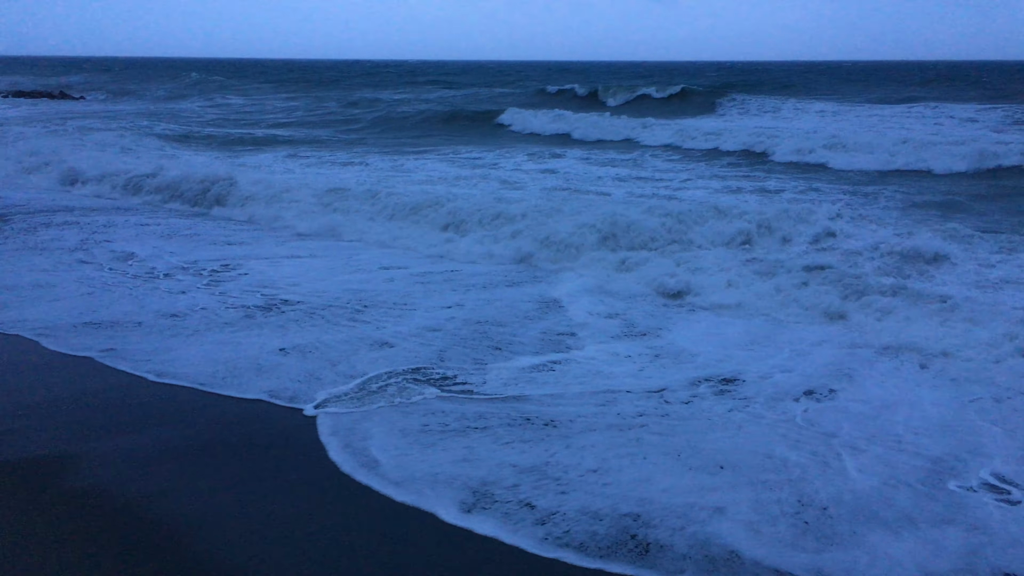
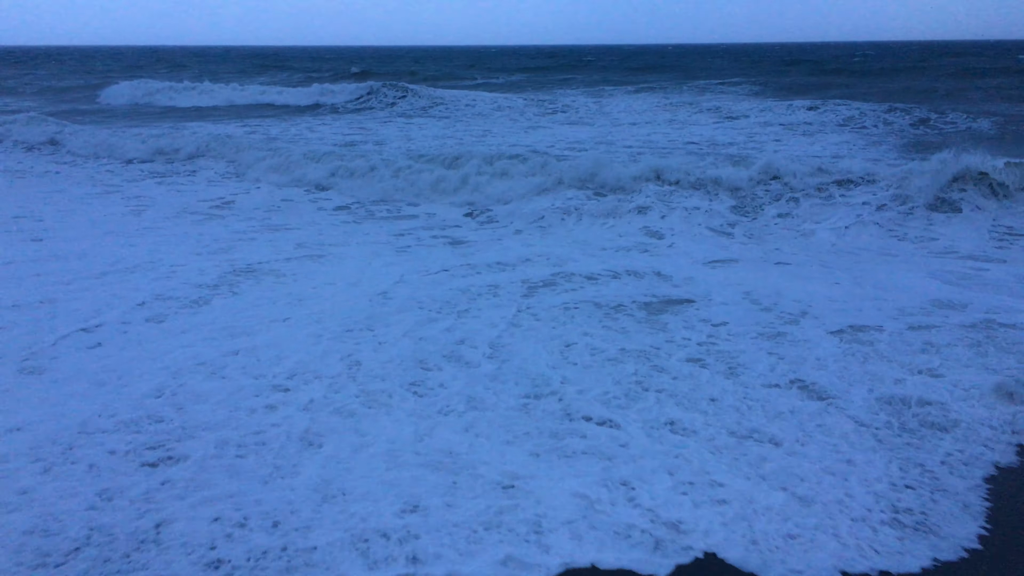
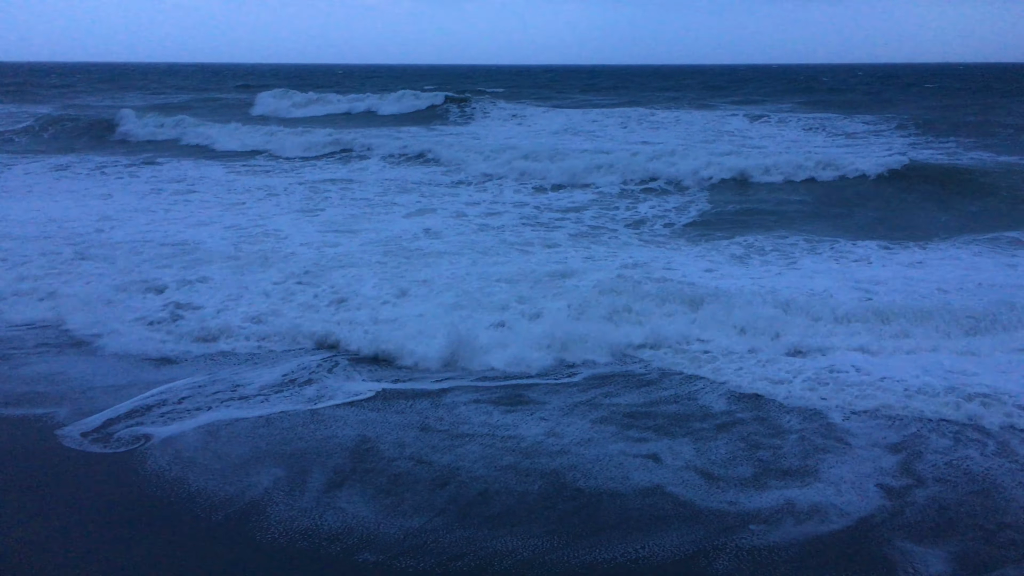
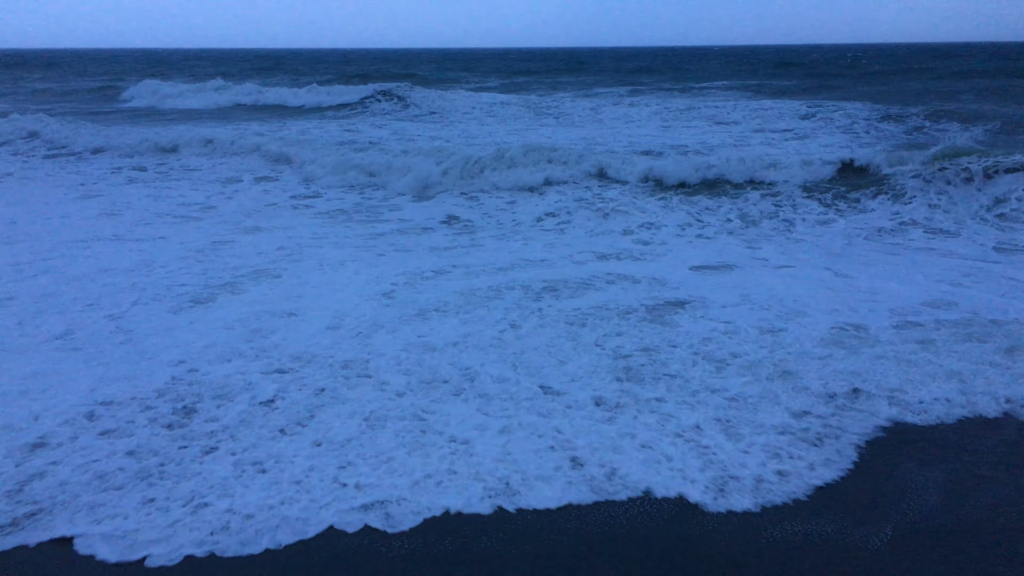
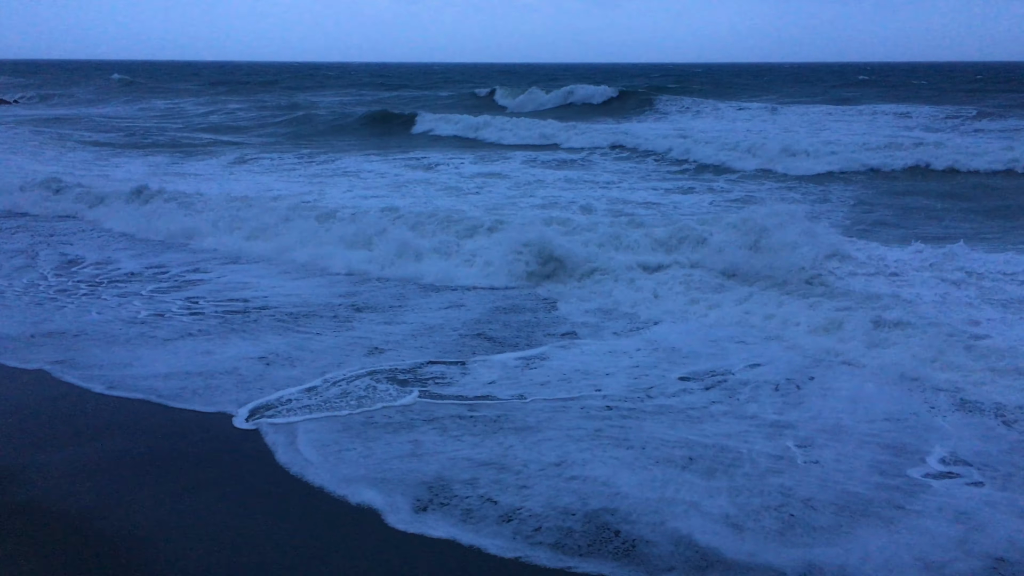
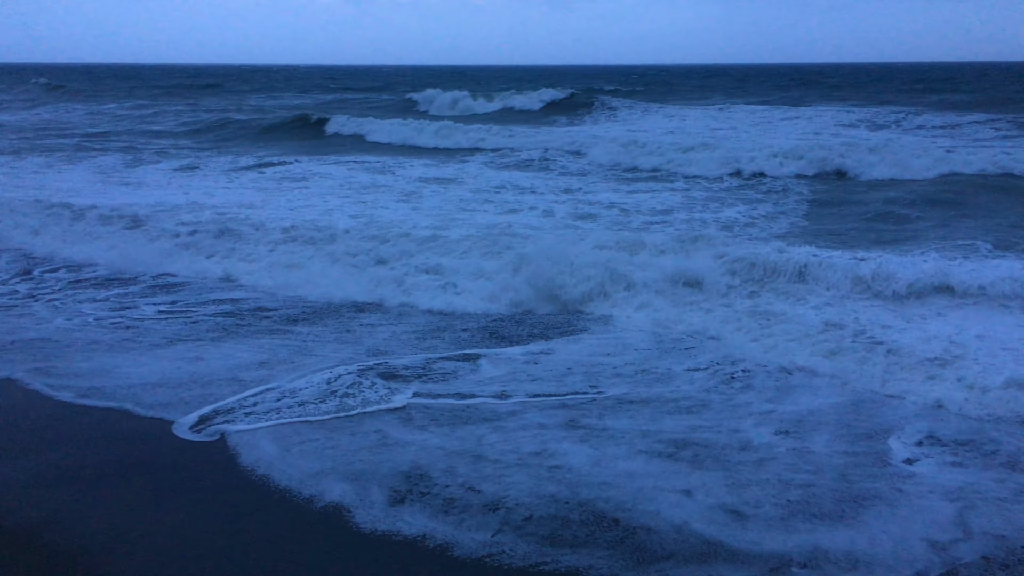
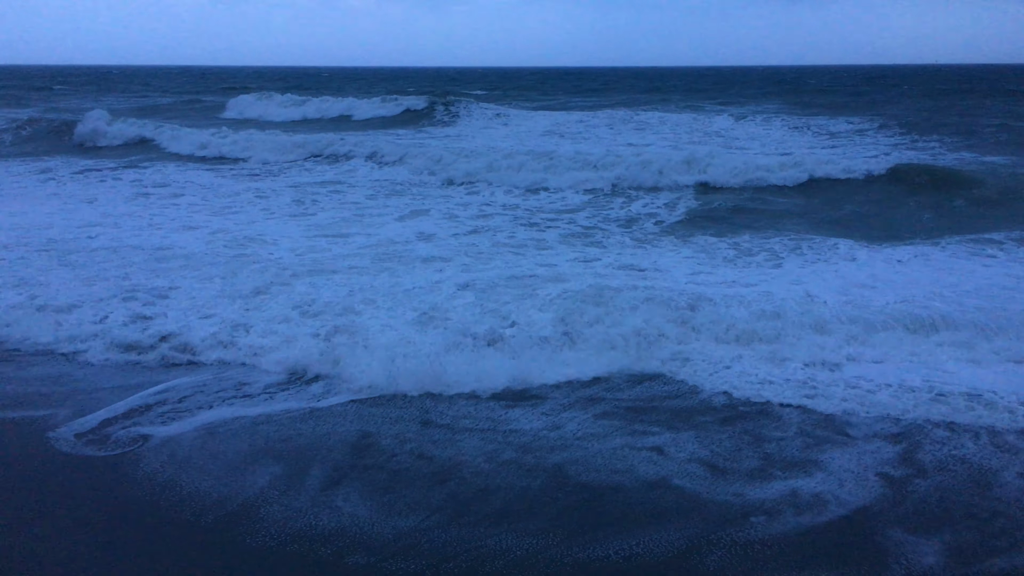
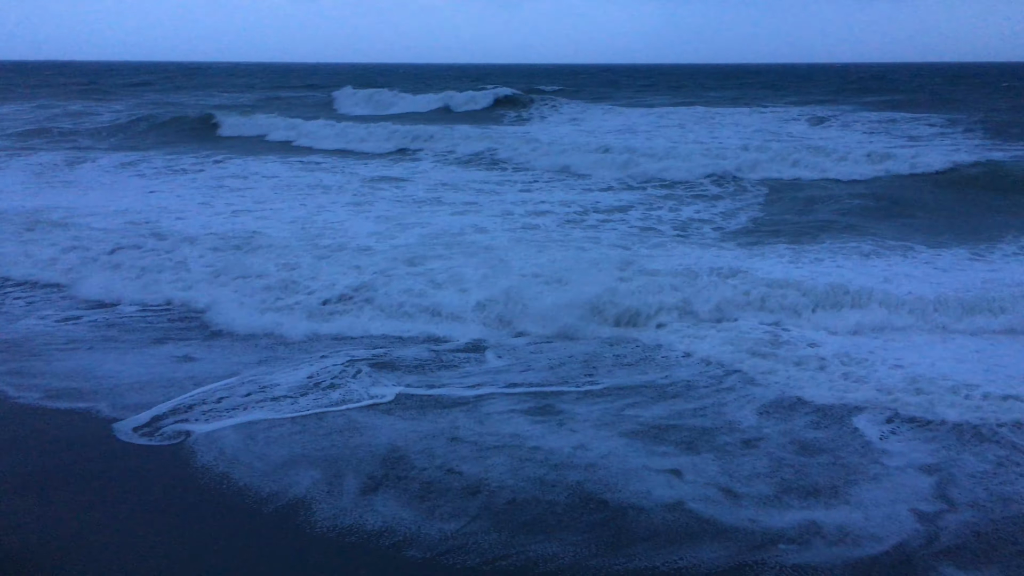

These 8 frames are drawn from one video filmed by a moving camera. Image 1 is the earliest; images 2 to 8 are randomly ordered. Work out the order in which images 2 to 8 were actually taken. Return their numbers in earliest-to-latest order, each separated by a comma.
5, 6, 8, 3, 7, 4, 2
